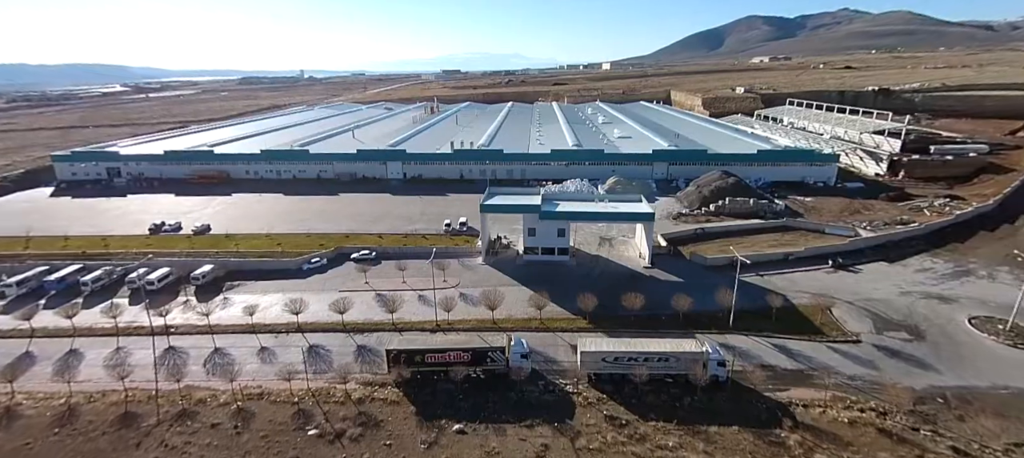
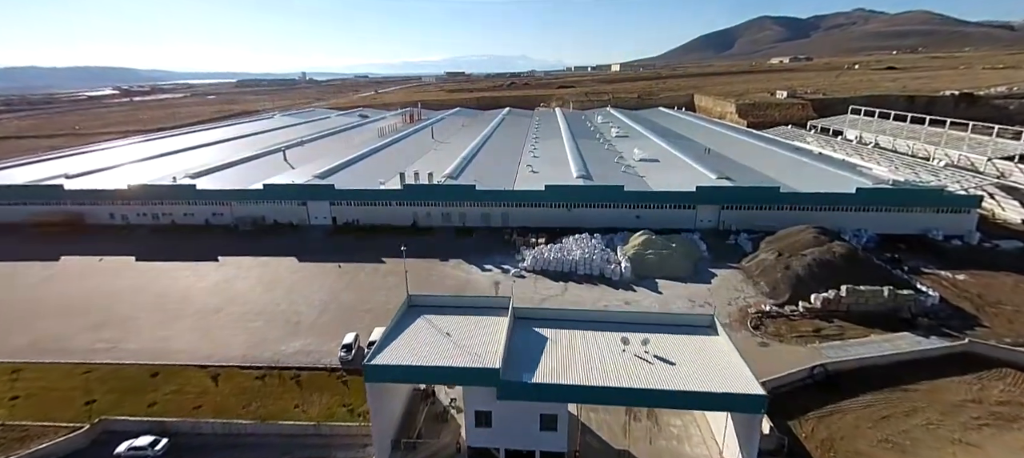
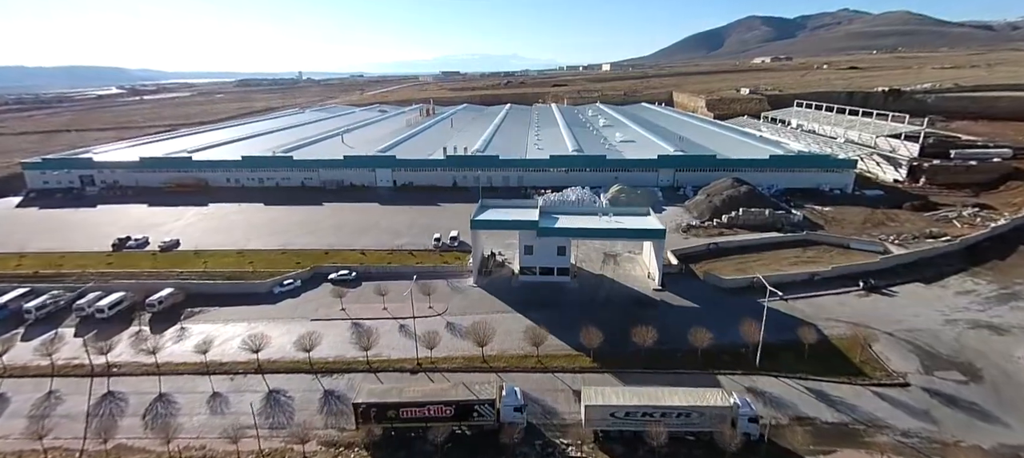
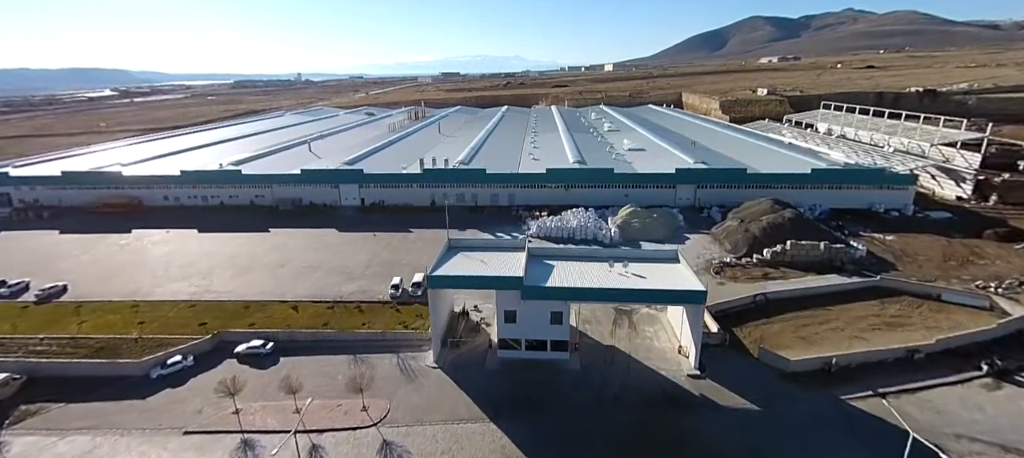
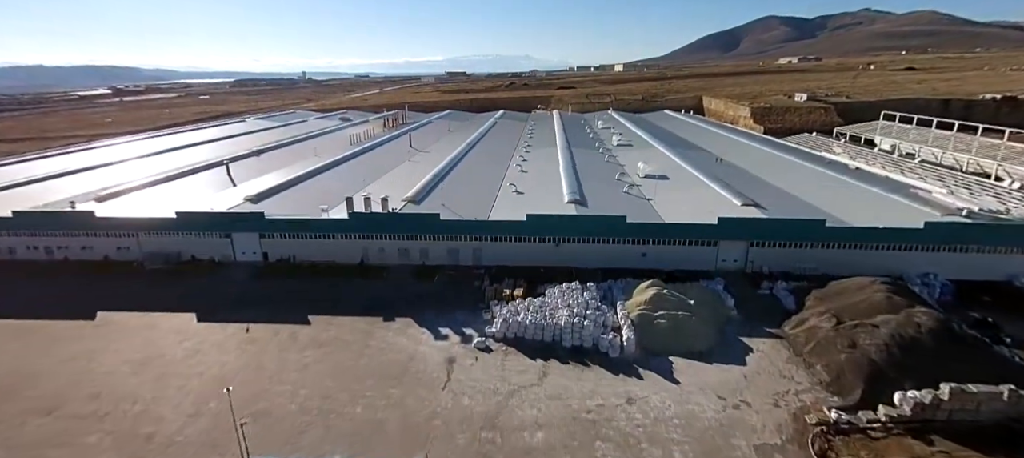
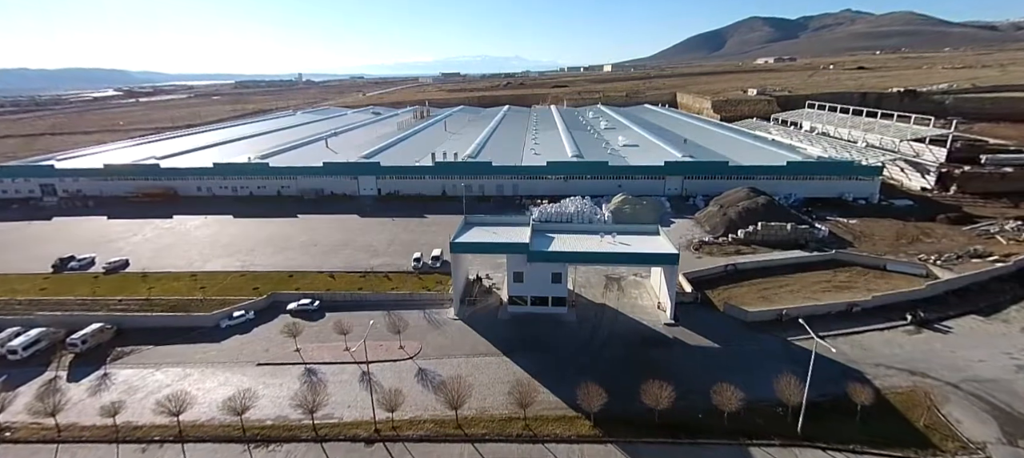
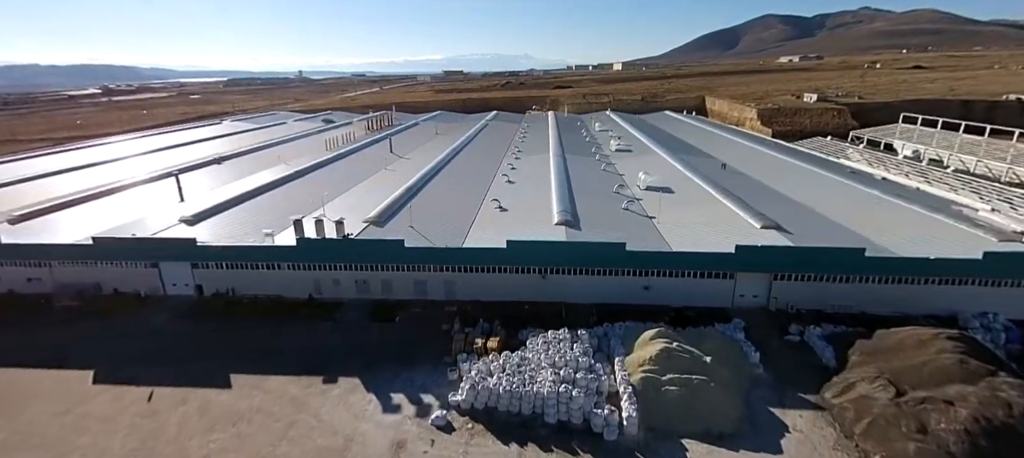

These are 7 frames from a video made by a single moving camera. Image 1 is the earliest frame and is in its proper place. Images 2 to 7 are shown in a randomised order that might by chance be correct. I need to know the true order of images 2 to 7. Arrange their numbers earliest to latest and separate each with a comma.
3, 6, 4, 2, 5, 7
